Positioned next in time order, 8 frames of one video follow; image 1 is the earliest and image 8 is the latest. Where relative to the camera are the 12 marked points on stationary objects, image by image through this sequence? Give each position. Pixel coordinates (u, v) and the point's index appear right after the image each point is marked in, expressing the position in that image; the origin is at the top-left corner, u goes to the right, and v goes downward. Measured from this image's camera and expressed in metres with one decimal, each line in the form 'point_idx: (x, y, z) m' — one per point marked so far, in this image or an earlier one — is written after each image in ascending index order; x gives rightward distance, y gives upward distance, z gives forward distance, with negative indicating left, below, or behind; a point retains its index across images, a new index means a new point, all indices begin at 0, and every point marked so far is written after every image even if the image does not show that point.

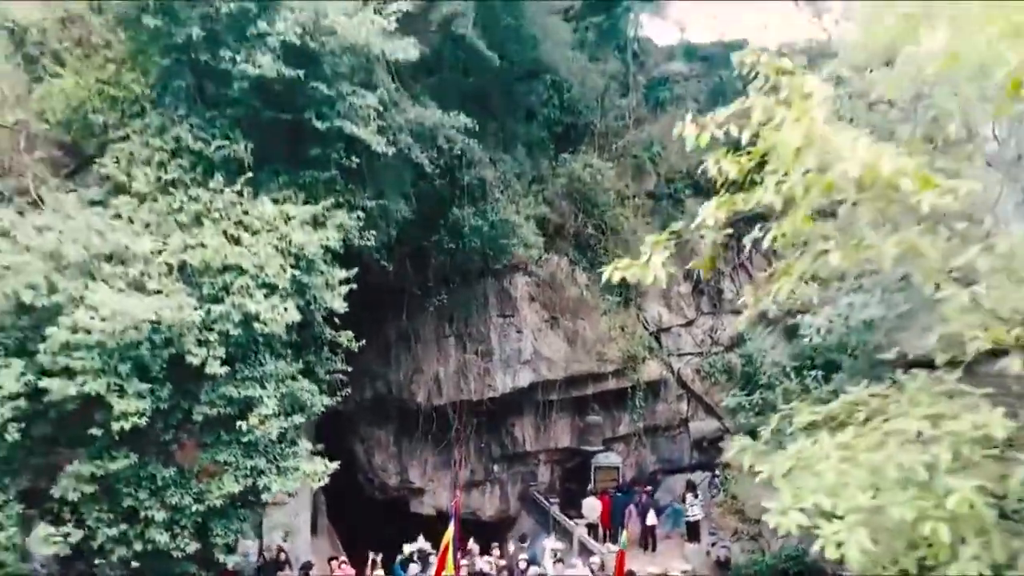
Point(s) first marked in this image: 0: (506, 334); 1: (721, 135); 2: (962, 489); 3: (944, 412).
0: (-0.1, -0.4, +11.7) m
1: (+1.2, +0.9, +5.1) m
2: (+2.0, -0.9, +3.9) m
3: (+2.2, -0.6, +4.3) m
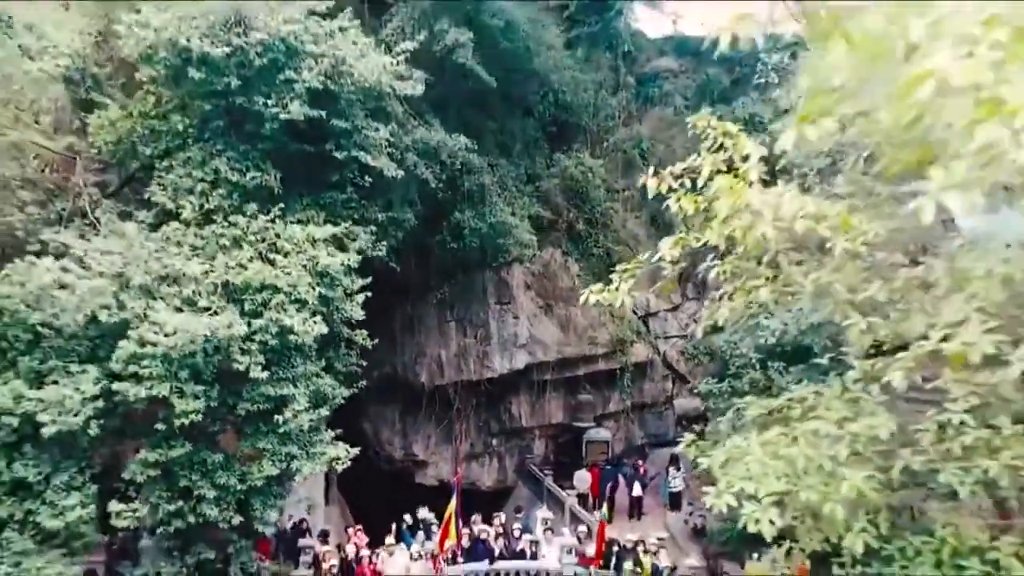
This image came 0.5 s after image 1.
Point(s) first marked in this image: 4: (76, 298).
0: (-0.1, -0.3, +12.8) m
1: (+1.2, +0.7, +6.1) m
2: (+1.9, -1.1, +5.0) m
3: (+2.1, -0.8, +5.4) m
4: (-3.3, -0.1, +6.6) m
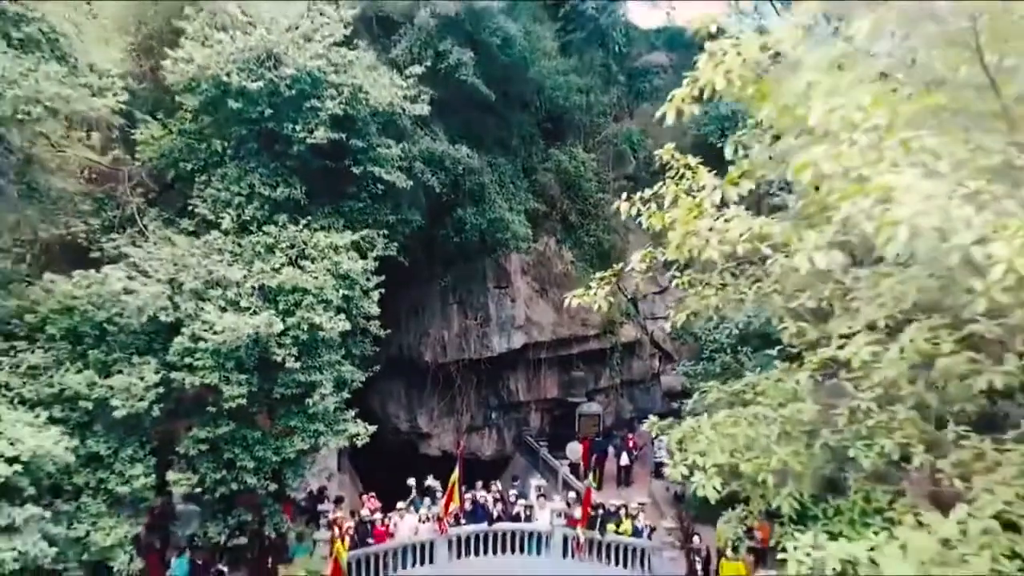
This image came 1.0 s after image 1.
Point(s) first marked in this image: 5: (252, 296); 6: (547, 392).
0: (-0.2, -0.2, +14.0) m
1: (+1.1, +0.7, +7.3) m
2: (+1.9, -1.2, +6.2) m
3: (+2.1, -0.9, +6.7) m
4: (-3.4, -0.1, +7.8) m
5: (-2.5, -0.1, +8.3) m
6: (+0.7, -1.8, +15.1) m
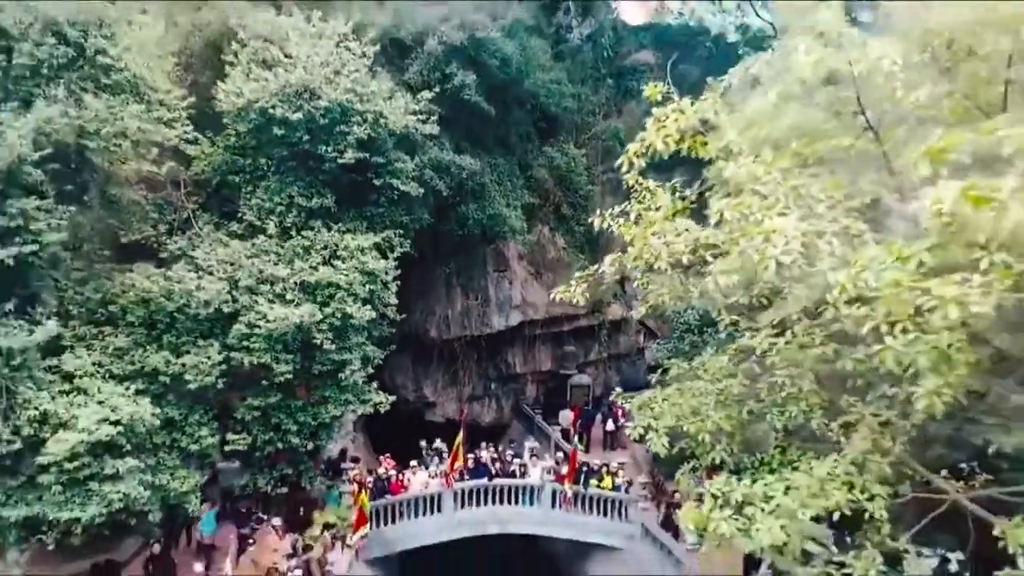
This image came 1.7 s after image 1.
0: (-0.2, +0.1, +15.8) m
1: (+1.1, +0.7, +9.1) m
2: (+1.9, -1.2, +8.1) m
3: (+2.0, -0.9, +8.5) m
4: (-3.4, -0.1, +9.6) m
5: (-2.5, 0.0, +10.1) m
6: (+0.6, -1.5, +17.0) m
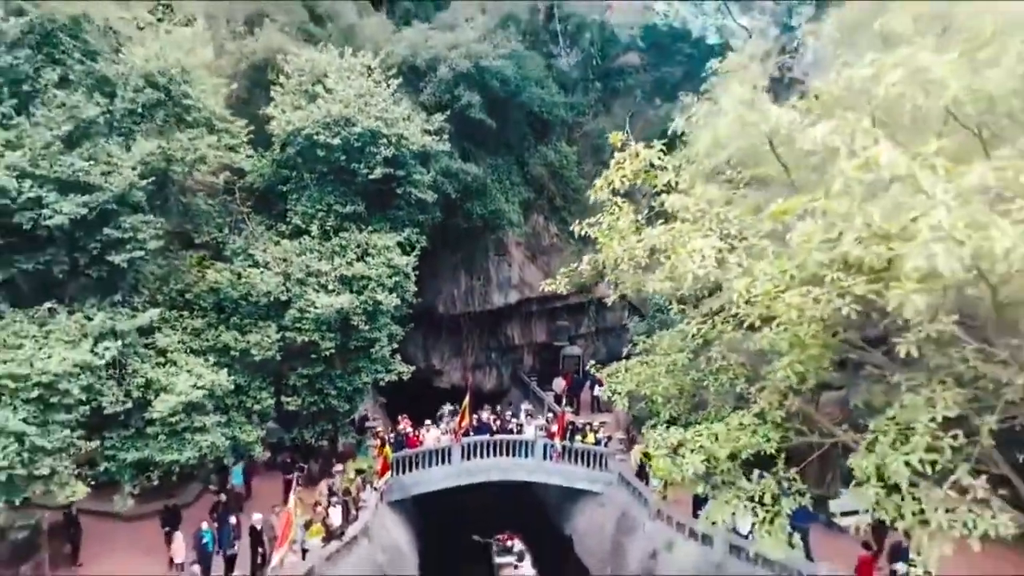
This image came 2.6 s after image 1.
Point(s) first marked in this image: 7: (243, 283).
0: (-0.2, +0.4, +18.2) m
1: (+1.0, +0.8, +11.5) m
2: (+1.8, -1.2, +10.6) m
3: (+2.0, -0.8, +10.9) m
4: (-3.4, 0.0, +12.0) m
5: (-2.6, +0.1, +12.5) m
6: (+0.6, -1.1, +19.4) m
7: (-3.8, +0.1, +12.1) m
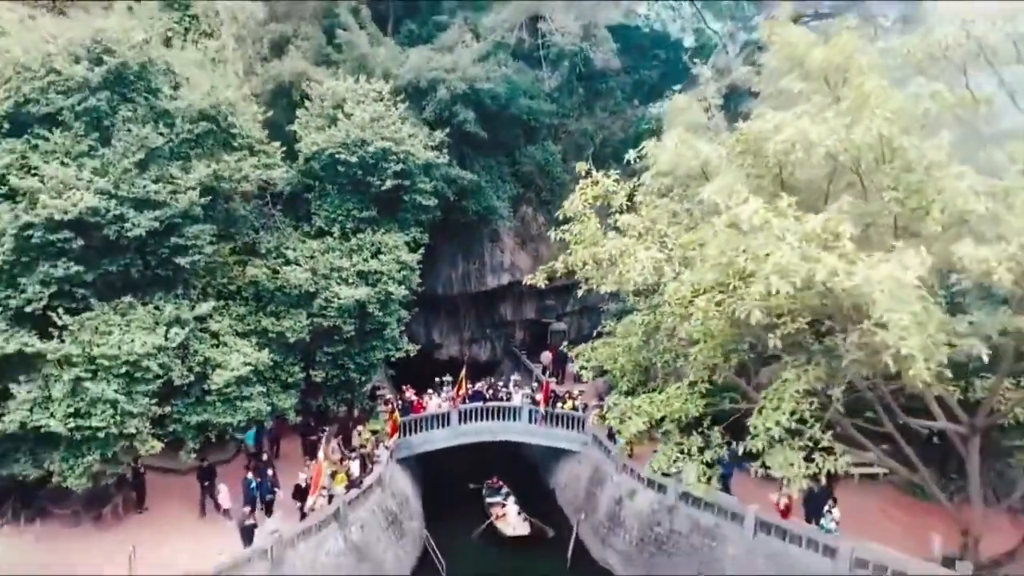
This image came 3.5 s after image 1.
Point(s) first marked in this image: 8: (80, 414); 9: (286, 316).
0: (-0.4, +0.8, +20.7) m
1: (+0.8, +0.9, +14.0) m
2: (+1.6, -1.1, +13.2) m
3: (+1.8, -0.8, +13.5) m
4: (-3.6, +0.1, +14.6) m
5: (-2.8, +0.2, +15.1) m
6: (+0.4, -0.7, +22.0) m
7: (-4.0, +0.2, +14.6) m
8: (-6.0, -1.7, +12.1) m
9: (-3.9, -0.5, +14.8) m
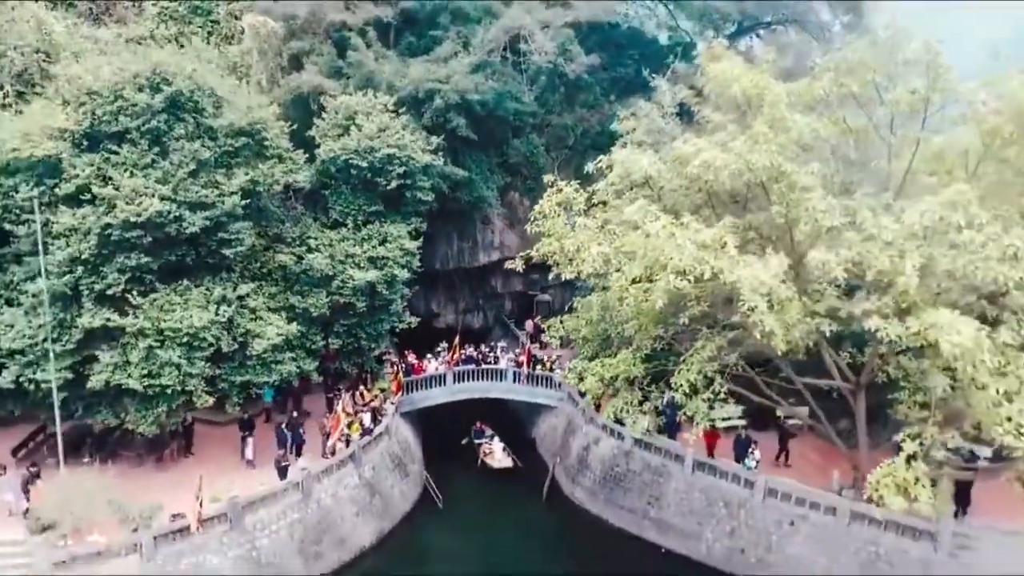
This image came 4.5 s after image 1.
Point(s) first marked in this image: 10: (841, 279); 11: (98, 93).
0: (-0.8, +1.4, +23.8) m
1: (+0.5, +1.2, +17.1) m
2: (+1.3, -0.8, +16.3) m
3: (+1.5, -0.5, +16.7) m
4: (-4.0, +0.4, +17.7) m
5: (-3.1, +0.6, +18.1) m
6: (0.0, -0.1, +25.2) m
7: (-4.3, +0.5, +17.7) m
8: (-6.3, -1.5, +15.2) m
9: (-4.2, -0.1, +17.9) m
10: (+4.3, +0.1, +11.4) m
11: (-7.6, +3.6, +15.8) m
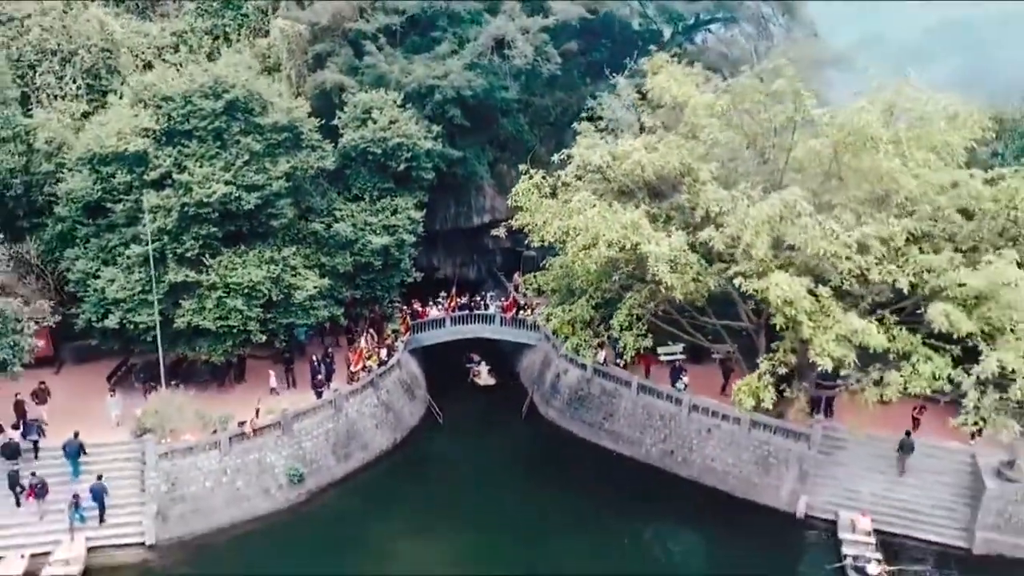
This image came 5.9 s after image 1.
0: (-1.2, +2.7, +28.4) m
1: (+0.1, +2.1, +21.7) m
2: (+0.9, +0.1, +21.1) m
3: (+1.1, +0.5, +21.4) m
4: (-4.4, +1.4, +22.3) m
5: (-3.5, +1.6, +22.8) m
6: (-0.4, +1.4, +29.8) m
7: (-4.7, +1.5, +22.4) m
8: (-6.7, -0.7, +20.0) m
9: (-4.6, +0.9, +22.6) m
10: (+3.9, +0.7, +16.0) m
11: (-8.0, +4.4, +20.3) m
